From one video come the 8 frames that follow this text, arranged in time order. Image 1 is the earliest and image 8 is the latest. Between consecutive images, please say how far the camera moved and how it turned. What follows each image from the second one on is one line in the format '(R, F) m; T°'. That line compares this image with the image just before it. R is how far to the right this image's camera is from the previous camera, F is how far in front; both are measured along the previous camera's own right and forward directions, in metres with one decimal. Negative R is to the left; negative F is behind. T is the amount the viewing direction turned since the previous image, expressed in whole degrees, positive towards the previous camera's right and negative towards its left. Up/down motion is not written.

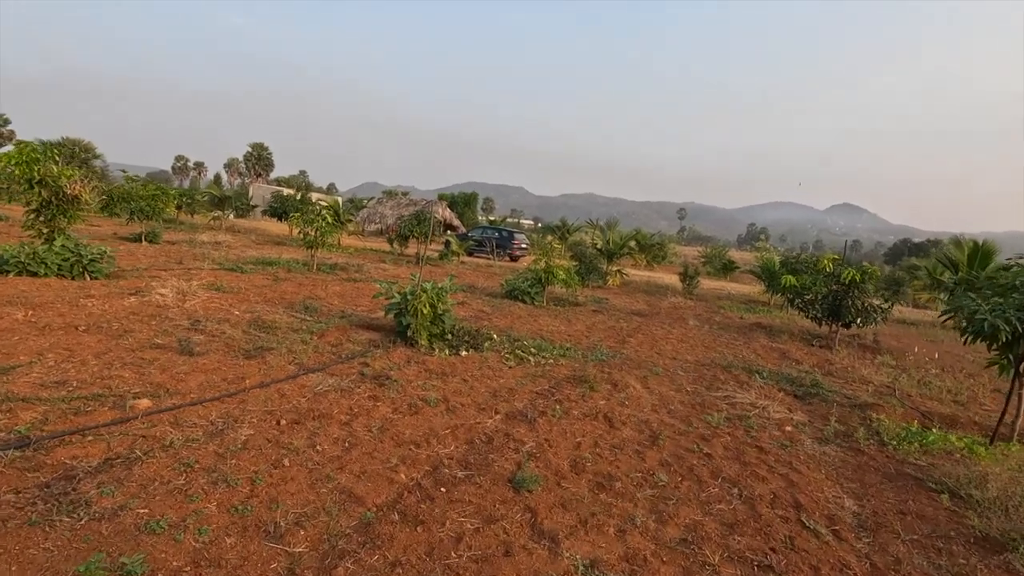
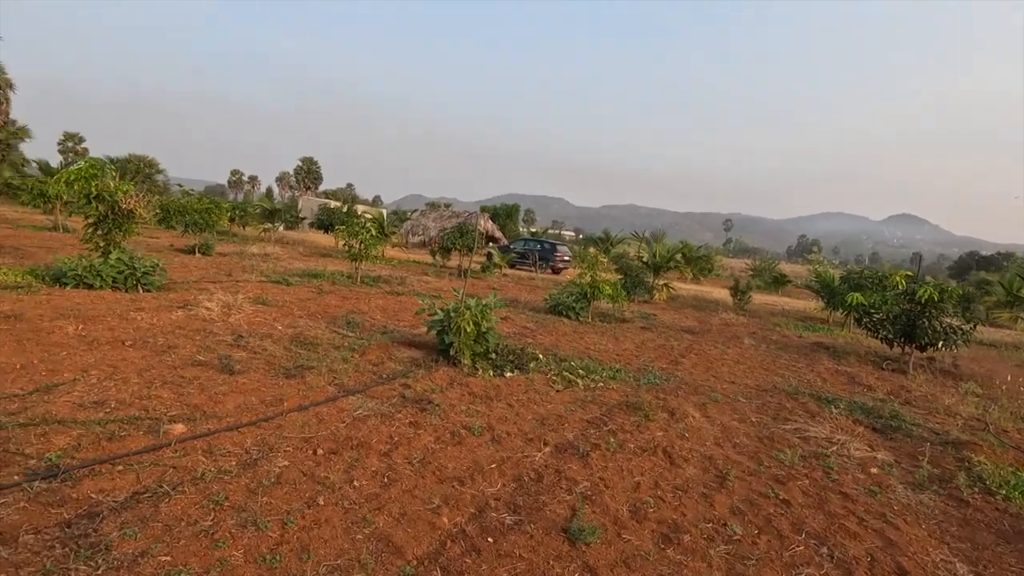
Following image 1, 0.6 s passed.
(-0.1, +0.3) m; -4°
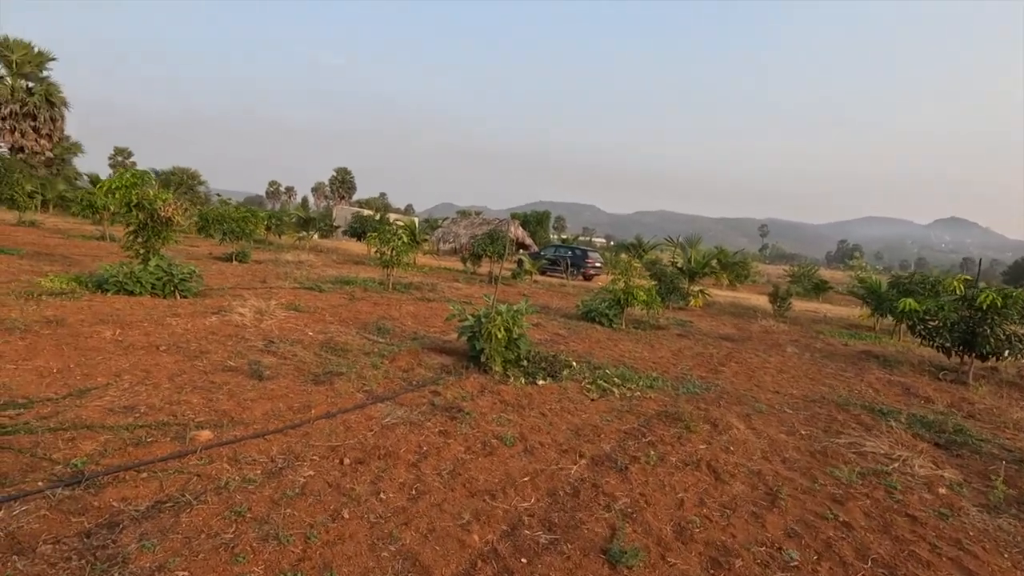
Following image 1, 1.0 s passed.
(0.0, +0.2) m; -3°
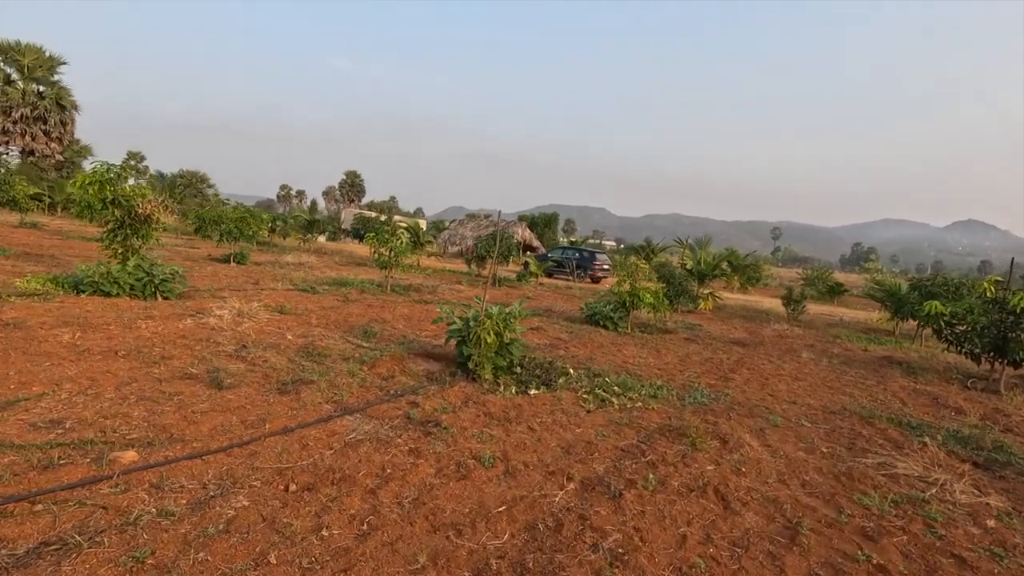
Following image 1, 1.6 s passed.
(+0.2, +0.5) m; -1°
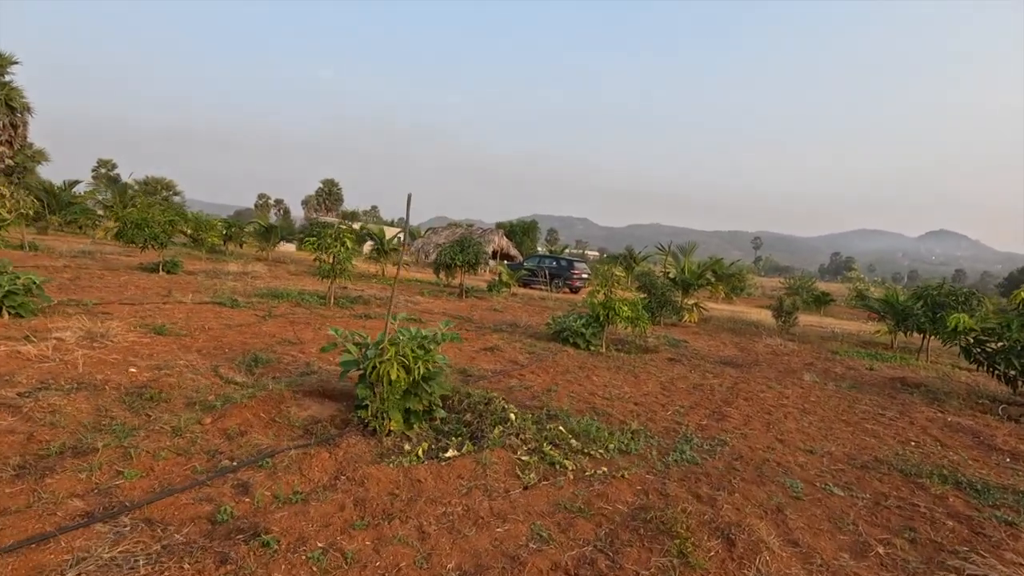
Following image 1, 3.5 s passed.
(+0.5, +1.6) m; +2°
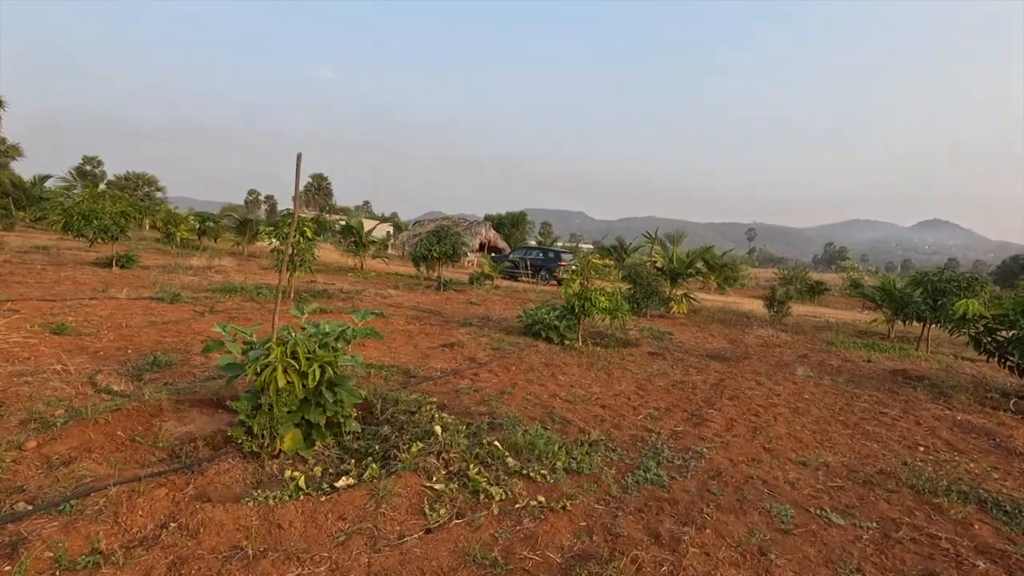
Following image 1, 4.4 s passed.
(+0.5, +0.8) m; 0°
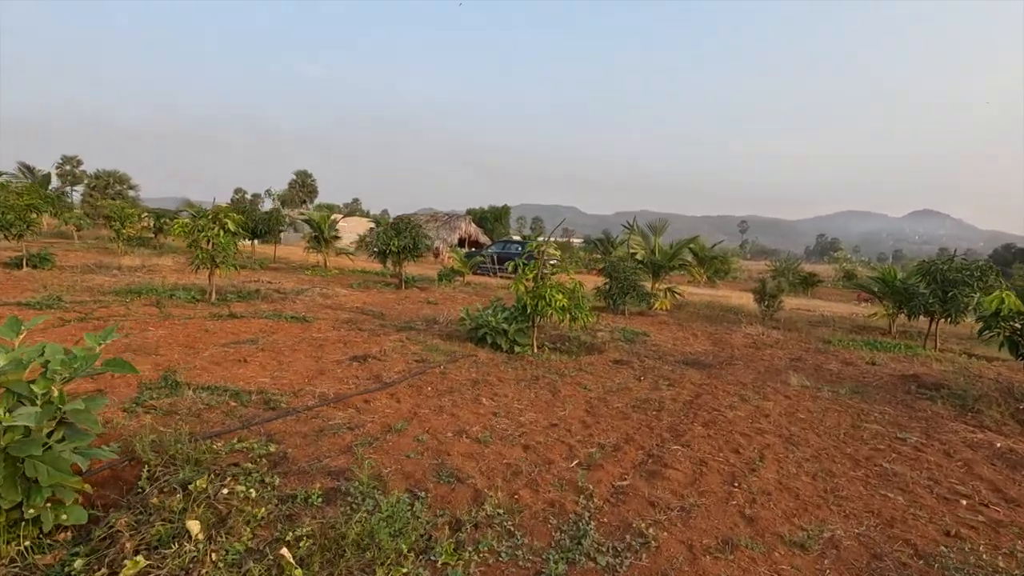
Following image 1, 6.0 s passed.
(+0.8, +1.4) m; +1°
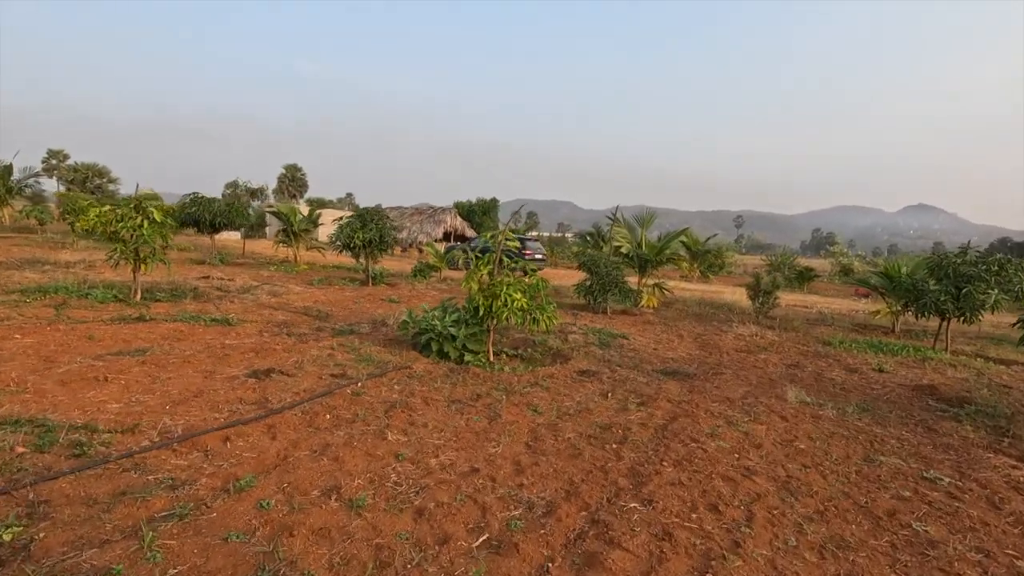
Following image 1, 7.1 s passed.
(+0.6, +1.1) m; 0°
